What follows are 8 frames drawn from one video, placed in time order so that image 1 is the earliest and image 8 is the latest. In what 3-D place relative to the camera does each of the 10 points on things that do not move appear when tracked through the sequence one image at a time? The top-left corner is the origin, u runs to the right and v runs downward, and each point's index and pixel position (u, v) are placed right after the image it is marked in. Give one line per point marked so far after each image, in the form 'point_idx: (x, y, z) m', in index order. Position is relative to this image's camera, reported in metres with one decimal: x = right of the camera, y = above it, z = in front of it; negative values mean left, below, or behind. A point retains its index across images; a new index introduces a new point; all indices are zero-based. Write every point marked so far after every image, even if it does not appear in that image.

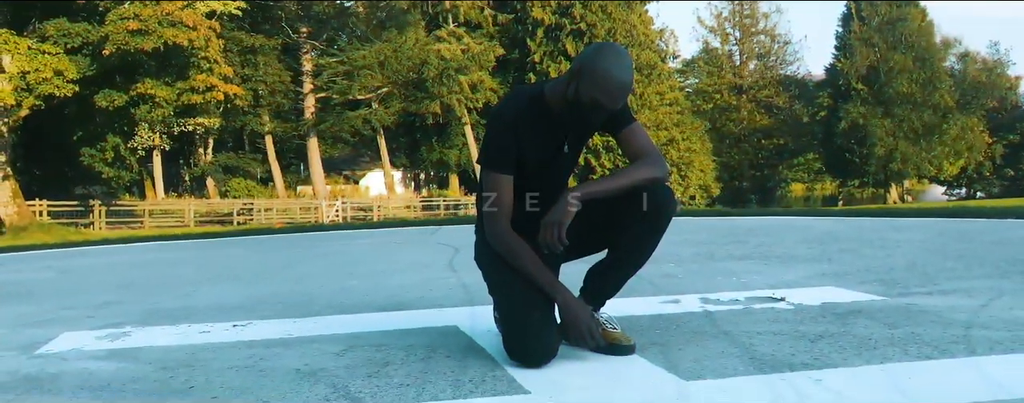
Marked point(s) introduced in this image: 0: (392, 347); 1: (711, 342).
0: (-0.5, -0.6, +3.7) m
1: (+0.7, -0.5, +3.6) m
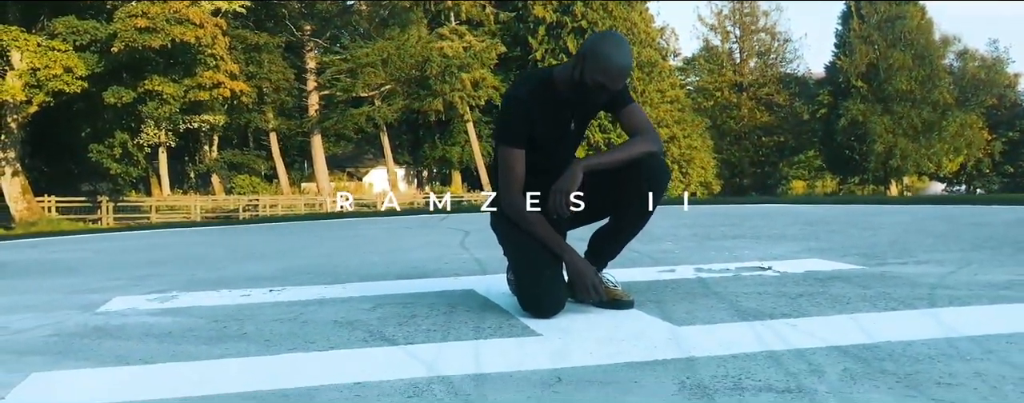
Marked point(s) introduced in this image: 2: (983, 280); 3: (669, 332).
0: (-0.4, -0.4, +4.1) m
1: (+0.8, -0.4, +4.0) m
2: (+2.1, -0.4, +4.4) m
3: (+0.5, -0.4, +3.3) m
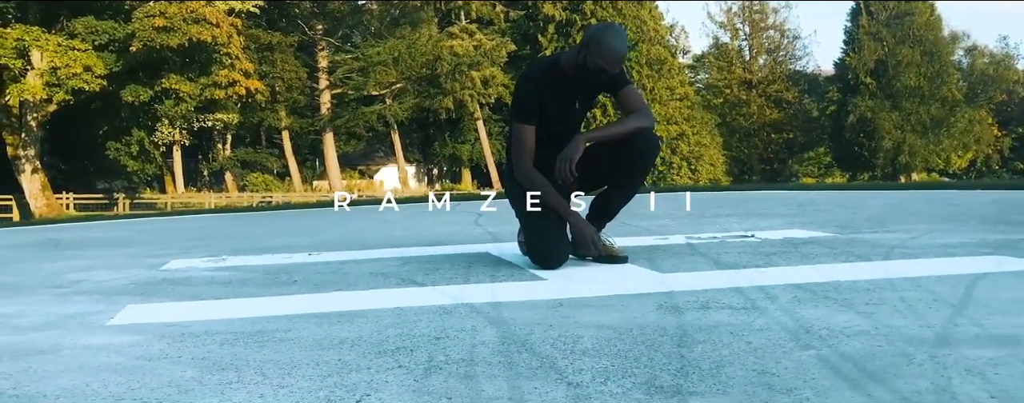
0: (-0.3, -0.3, +4.7) m
1: (+0.8, -0.3, +4.6) m
2: (+2.2, -0.2, +5.0) m
3: (+0.6, -0.3, +3.9) m
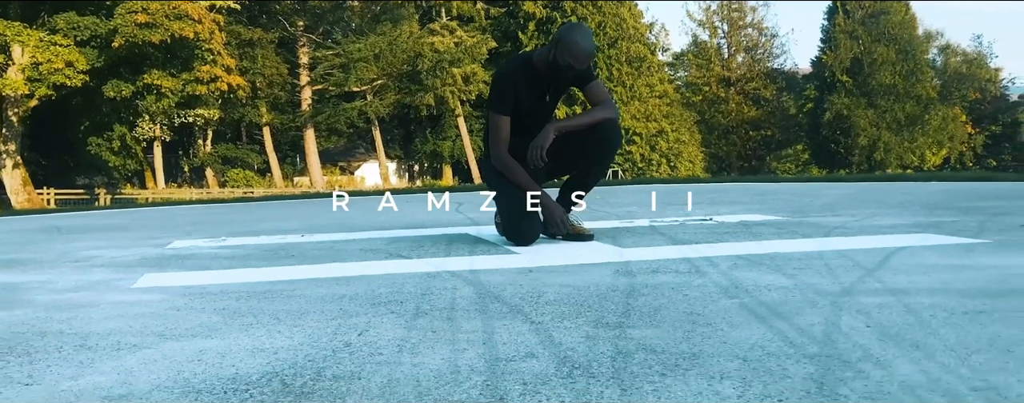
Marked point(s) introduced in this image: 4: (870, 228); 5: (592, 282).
0: (-0.5, -0.2, +5.2) m
1: (+0.7, -0.2, +5.1) m
2: (+2.1, -0.1, +5.5) m
3: (+0.5, -0.2, +4.4) m
4: (+1.9, -0.1, +5.1) m
5: (+0.3, -0.3, +3.3) m
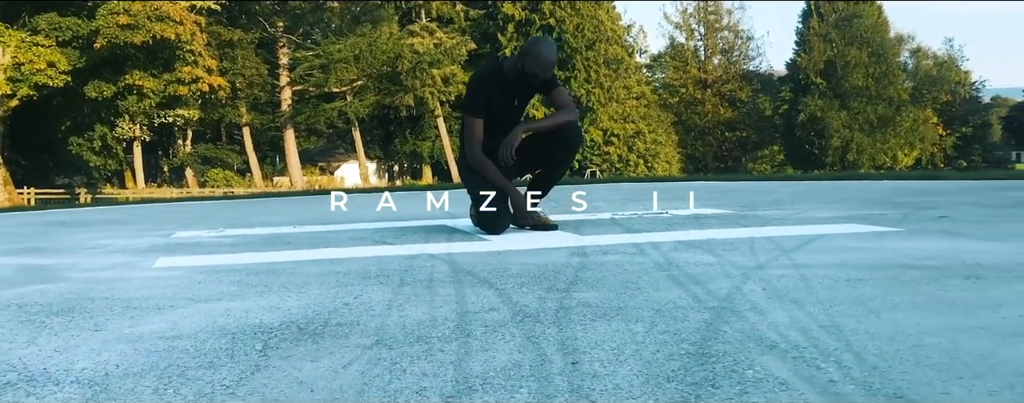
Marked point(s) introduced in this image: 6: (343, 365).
0: (-0.6, -0.2, +5.7) m
1: (+0.6, -0.1, +5.7) m
2: (+1.9, -0.1, +6.1) m
3: (+0.3, -0.2, +4.9) m
4: (+1.7, -0.1, +5.7) m
5: (+0.1, -0.2, +3.9) m
6: (-0.4, -0.3, +2.1) m
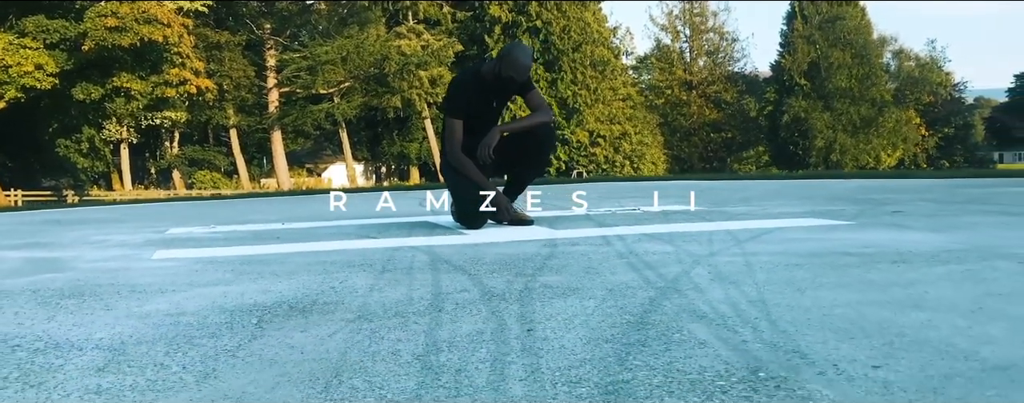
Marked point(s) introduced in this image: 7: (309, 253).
0: (-0.8, -0.2, +6.0) m
1: (+0.4, -0.1, +6.0) m
2: (+1.8, -0.1, +6.4) m
3: (+0.2, -0.2, +5.3) m
4: (+1.6, -0.1, +6.1) m
5: (0.0, -0.2, +4.2) m
6: (-0.4, -0.3, +2.4) m
7: (-0.9, -0.2, +4.5) m
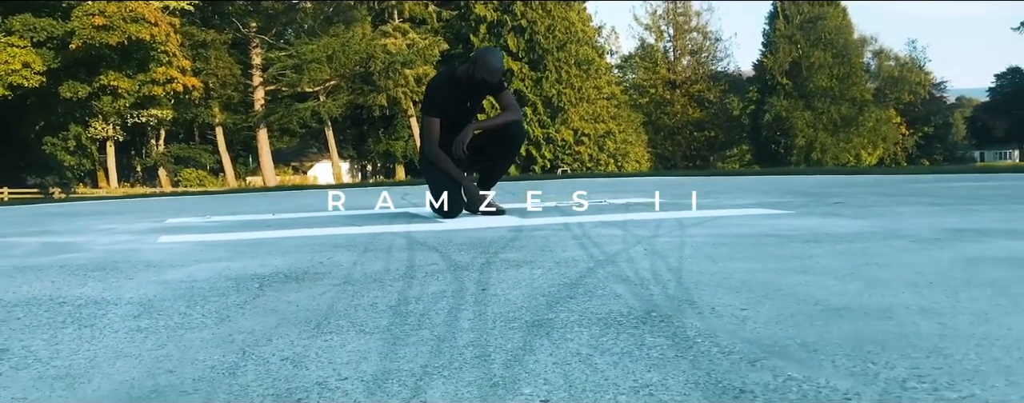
0: (-0.9, -0.1, +6.5) m
1: (+0.2, -0.1, +6.5) m
2: (+1.6, 0.0, +7.0) m
3: (0.0, -0.1, +5.8) m
4: (+1.4, 0.0, +6.6) m
5: (-0.1, -0.2, +4.7) m
6: (-0.6, -0.3, +2.9) m
7: (-1.1, -0.2, +5.0) m
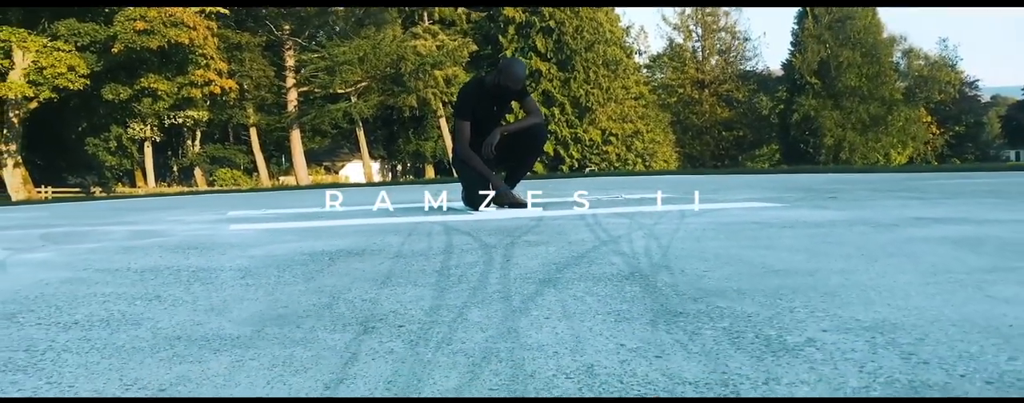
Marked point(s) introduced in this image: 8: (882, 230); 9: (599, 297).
0: (-0.8, -0.1, +7.3) m
1: (+0.4, 0.0, +7.3) m
2: (+1.8, 0.0, +7.7) m
3: (+0.2, -0.1, +6.5) m
4: (+1.6, 0.0, +7.3) m
5: (0.0, -0.1, +5.5) m
6: (-0.5, -0.2, +3.6) m
7: (-1.0, -0.1, +5.7) m
8: (+1.7, -0.1, +4.4) m
9: (+0.2, -0.3, +2.6) m
